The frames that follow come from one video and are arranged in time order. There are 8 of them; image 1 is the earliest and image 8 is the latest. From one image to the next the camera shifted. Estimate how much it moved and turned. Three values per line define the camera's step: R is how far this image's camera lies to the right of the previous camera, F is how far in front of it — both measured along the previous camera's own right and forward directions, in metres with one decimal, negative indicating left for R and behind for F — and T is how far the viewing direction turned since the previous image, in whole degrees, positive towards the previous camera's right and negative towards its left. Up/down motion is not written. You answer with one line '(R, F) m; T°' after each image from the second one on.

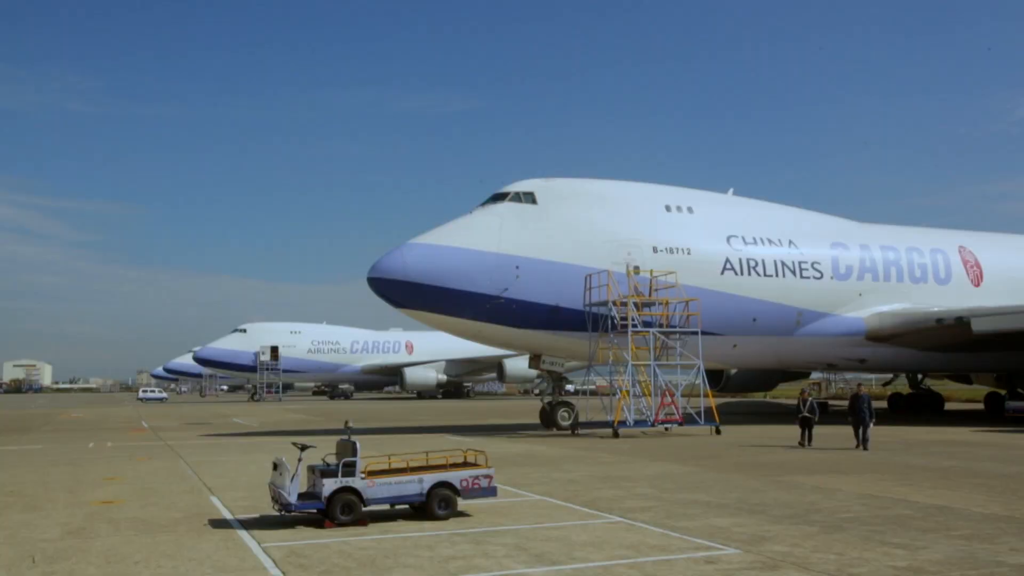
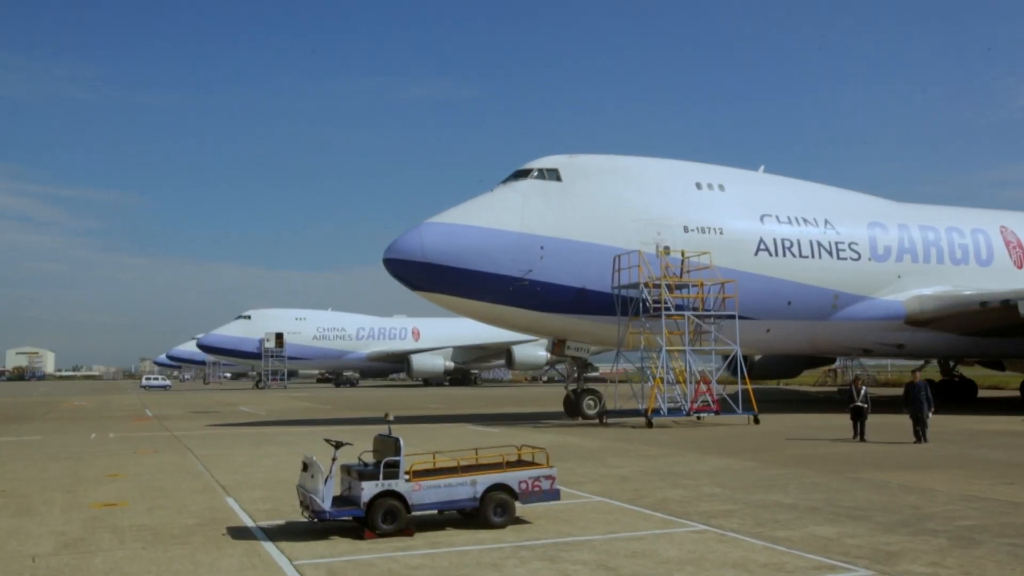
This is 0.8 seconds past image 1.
(-0.4, +1.0) m; 0°
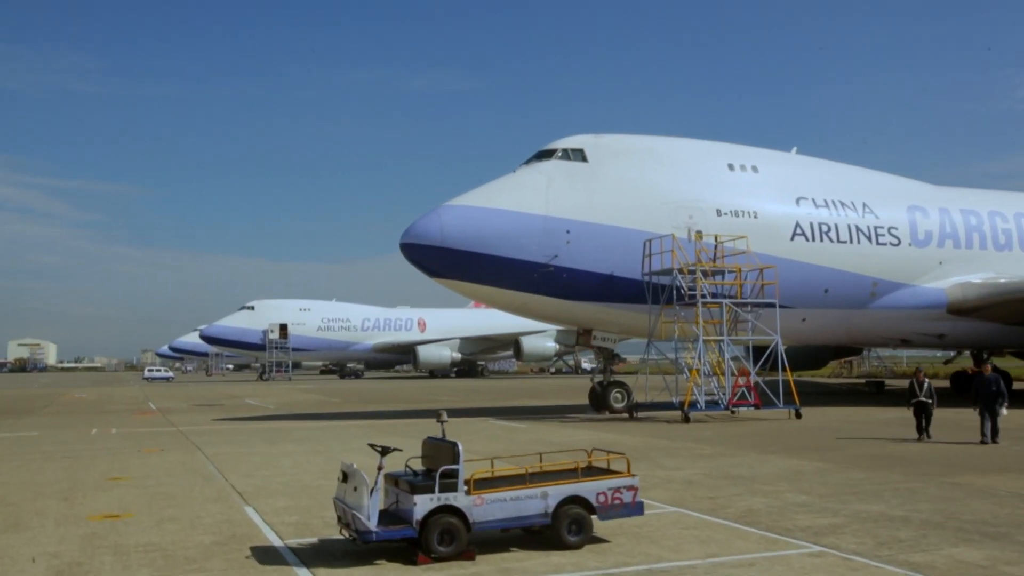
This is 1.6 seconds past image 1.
(-0.4, +1.0) m; 0°
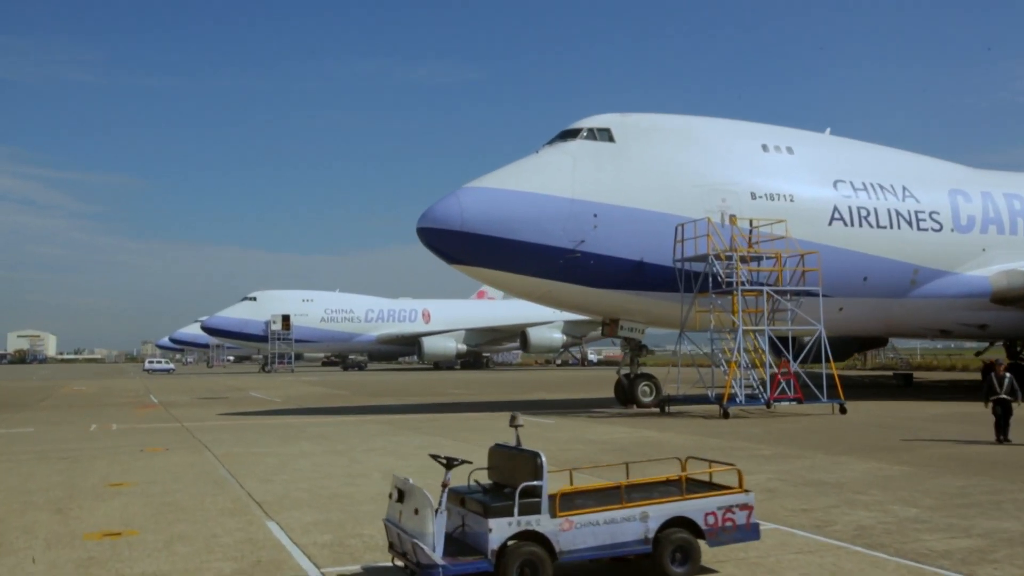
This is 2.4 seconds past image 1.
(-0.4, +1.0) m; 0°
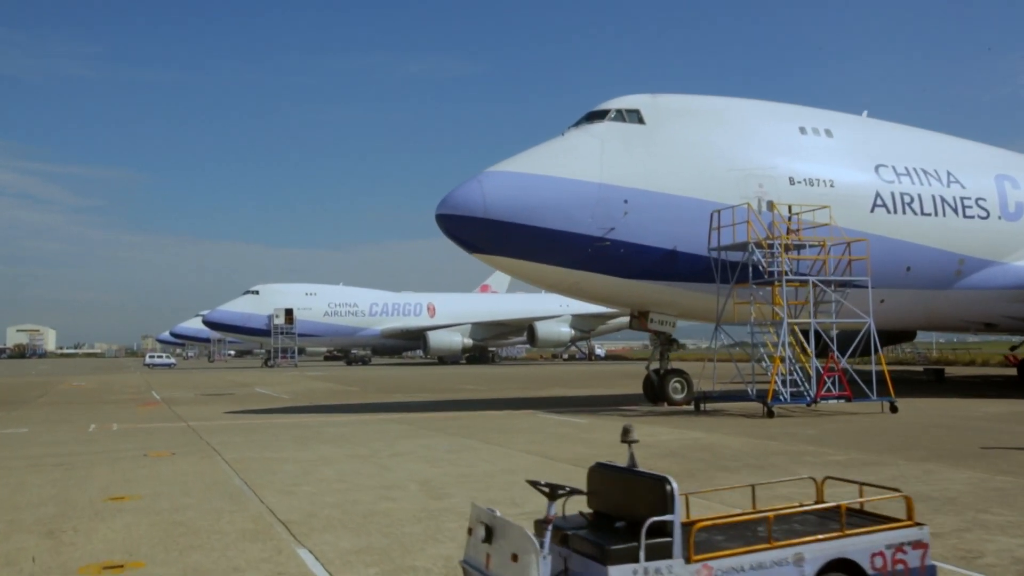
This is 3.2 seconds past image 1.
(-0.4, +1.0) m; 0°
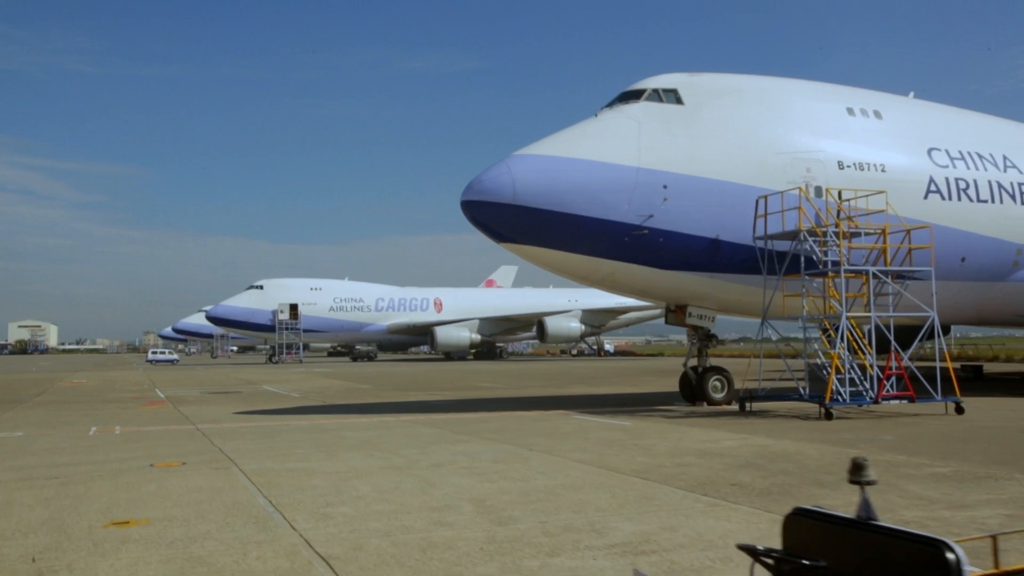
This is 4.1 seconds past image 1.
(-0.4, +1.1) m; 0°
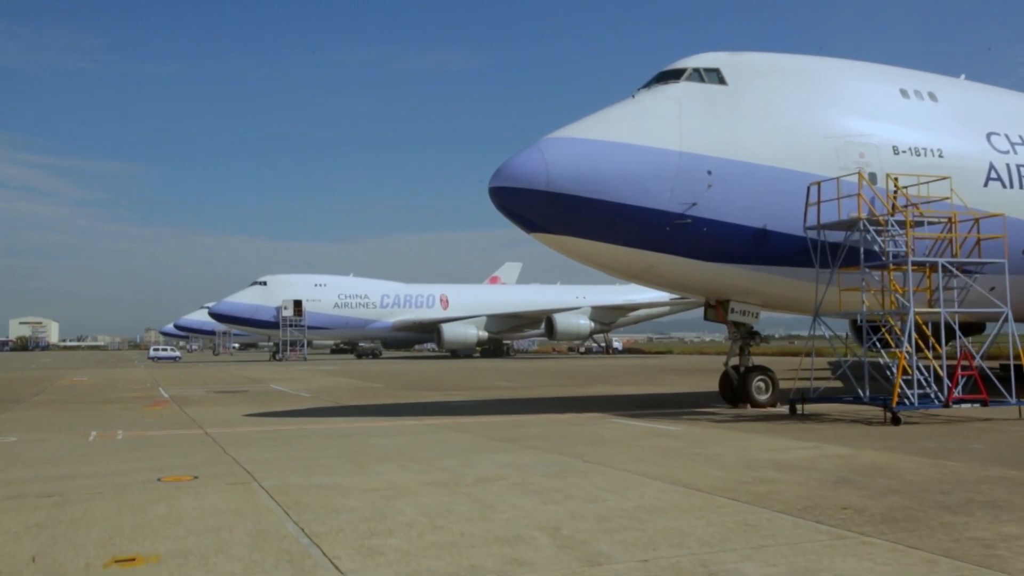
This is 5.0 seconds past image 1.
(-0.4, +1.0) m; 0°
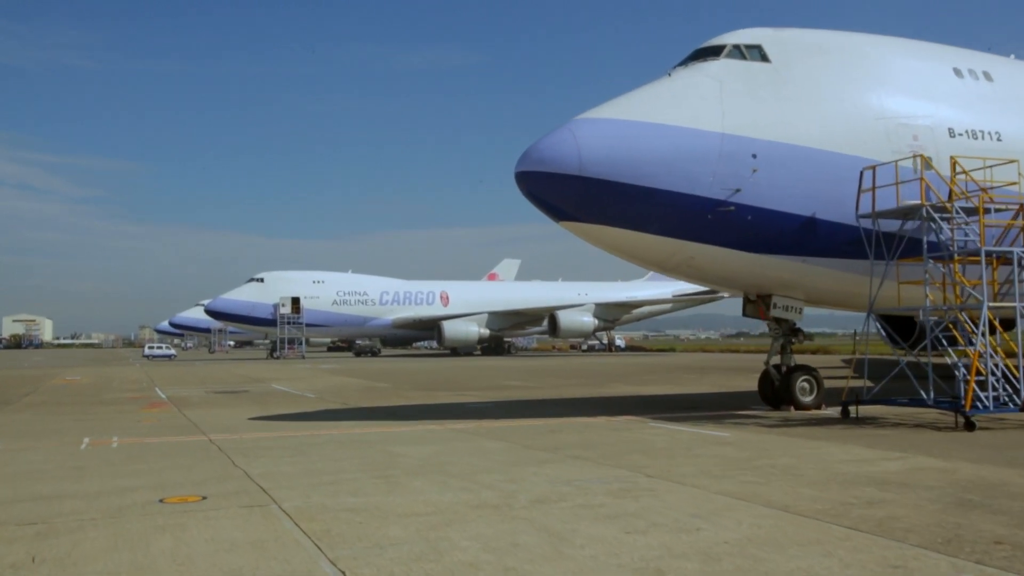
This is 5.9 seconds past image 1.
(-0.4, +1.1) m; 0°
